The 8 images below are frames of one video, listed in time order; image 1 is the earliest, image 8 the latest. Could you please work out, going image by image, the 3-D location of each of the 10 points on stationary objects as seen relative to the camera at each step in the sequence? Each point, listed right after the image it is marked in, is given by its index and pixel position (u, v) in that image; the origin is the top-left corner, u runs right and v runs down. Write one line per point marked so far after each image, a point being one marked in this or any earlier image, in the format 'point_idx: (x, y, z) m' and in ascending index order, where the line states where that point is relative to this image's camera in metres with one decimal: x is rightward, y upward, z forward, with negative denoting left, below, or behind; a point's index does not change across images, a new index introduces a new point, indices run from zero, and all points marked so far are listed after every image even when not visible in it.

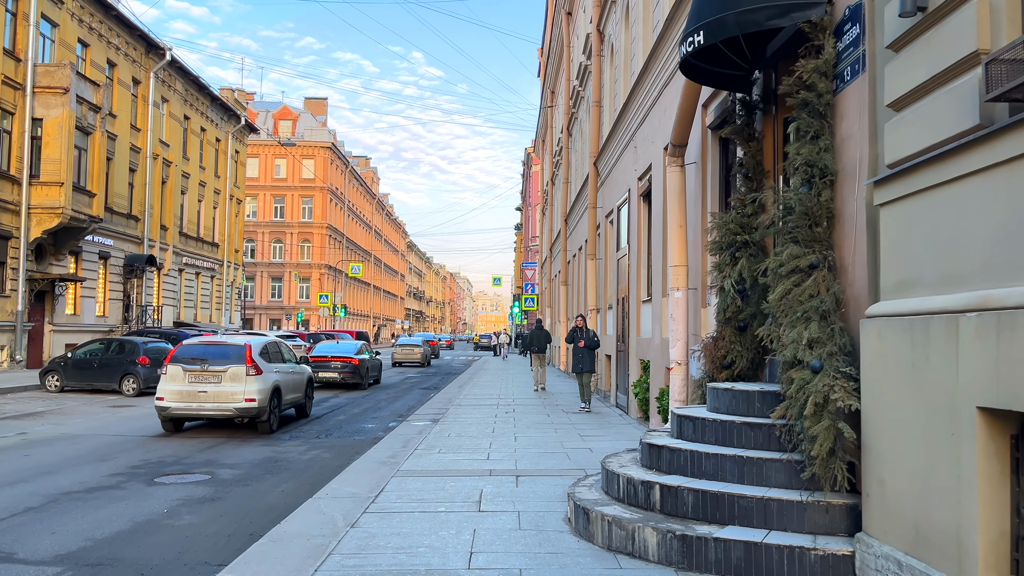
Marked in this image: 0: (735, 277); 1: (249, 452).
0: (+1.8, +0.1, +6.6) m
1: (-3.5, -2.2, +10.9) m
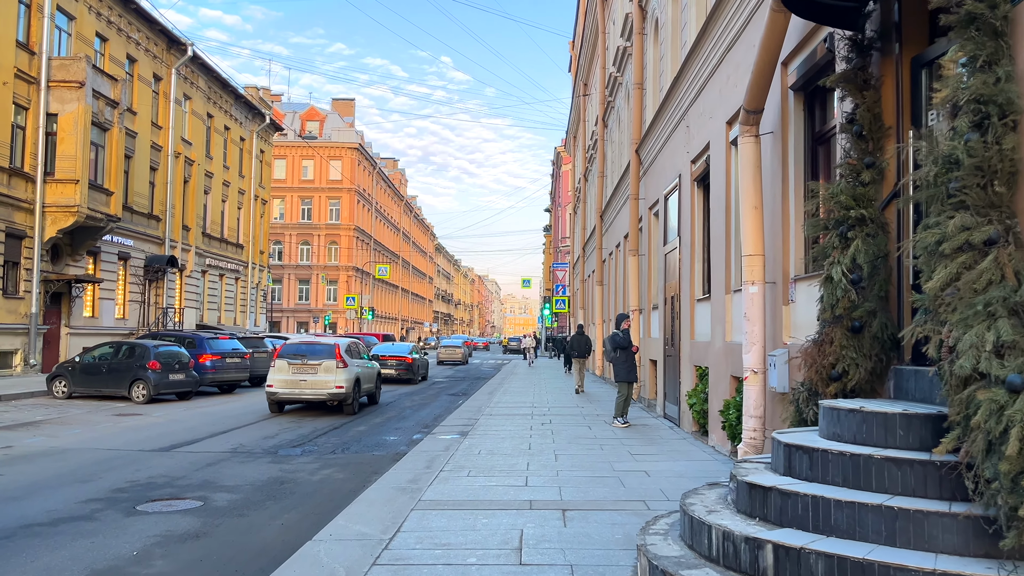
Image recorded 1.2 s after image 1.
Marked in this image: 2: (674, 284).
0: (+2.1, +0.2, +5.1) m
1: (-3.1, -2.2, +9.7) m
2: (+2.6, 0.0, +13.0) m
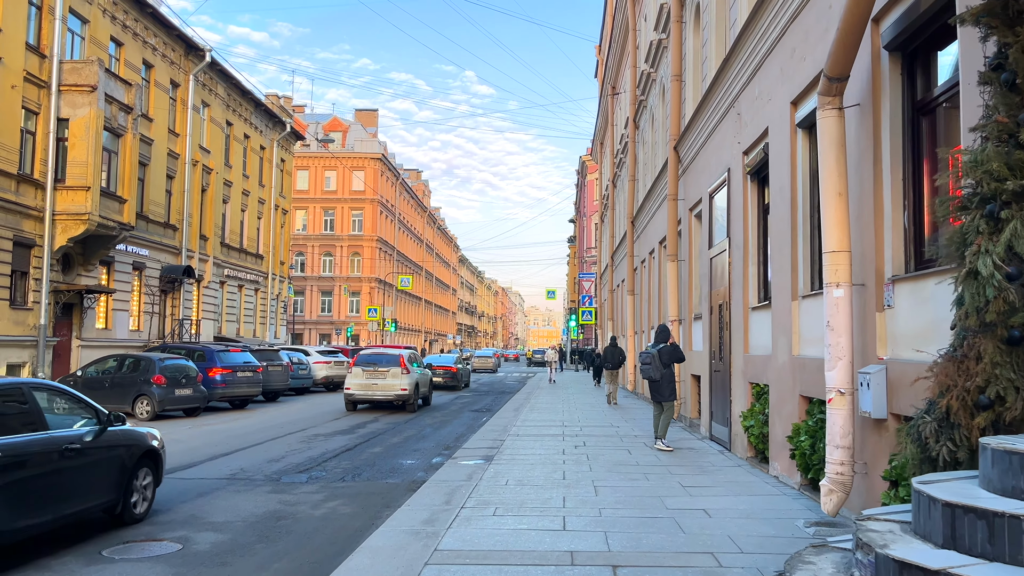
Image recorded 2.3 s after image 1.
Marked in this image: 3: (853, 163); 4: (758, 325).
0: (+2.3, +0.2, +3.8) m
1: (-2.7, -2.2, +8.5) m
2: (+3.0, -0.1, +11.7) m
3: (+2.7, +1.0, +6.6) m
4: (+3.0, -0.4, +9.9) m
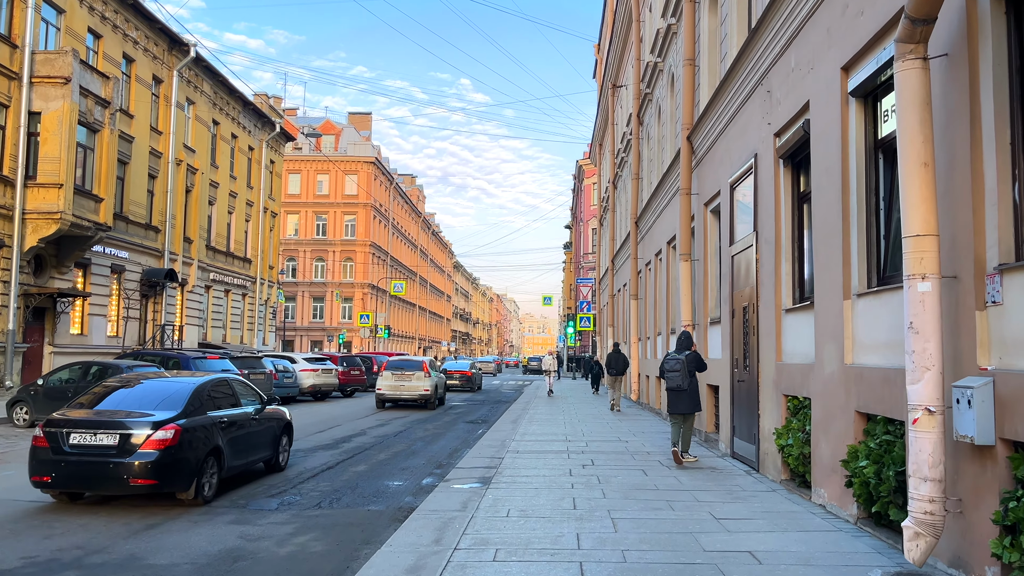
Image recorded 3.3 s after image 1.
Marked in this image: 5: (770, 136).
0: (+2.4, +0.2, +2.6) m
1: (-2.7, -2.2, +7.2) m
2: (+3.0, -0.1, +10.4) m
3: (+2.8, +1.0, +5.3) m
4: (+3.0, -0.4, +8.7) m
5: (+3.0, +1.8, +9.4) m
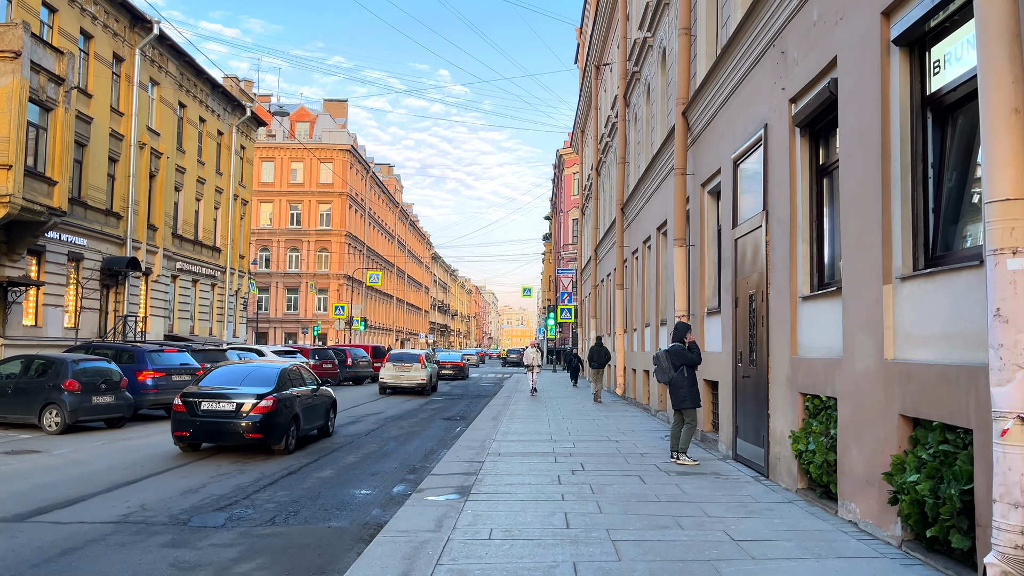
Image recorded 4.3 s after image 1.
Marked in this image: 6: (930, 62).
0: (+2.4, +0.3, +1.6) m
1: (-2.8, -2.1, +6.1) m
2: (+2.8, +0.1, +9.4) m
3: (+2.7, +1.2, +4.3) m
4: (+2.9, -0.3, +7.7) m
5: (+2.8, +1.9, +8.4) m
6: (+2.9, +1.6, +5.7) m
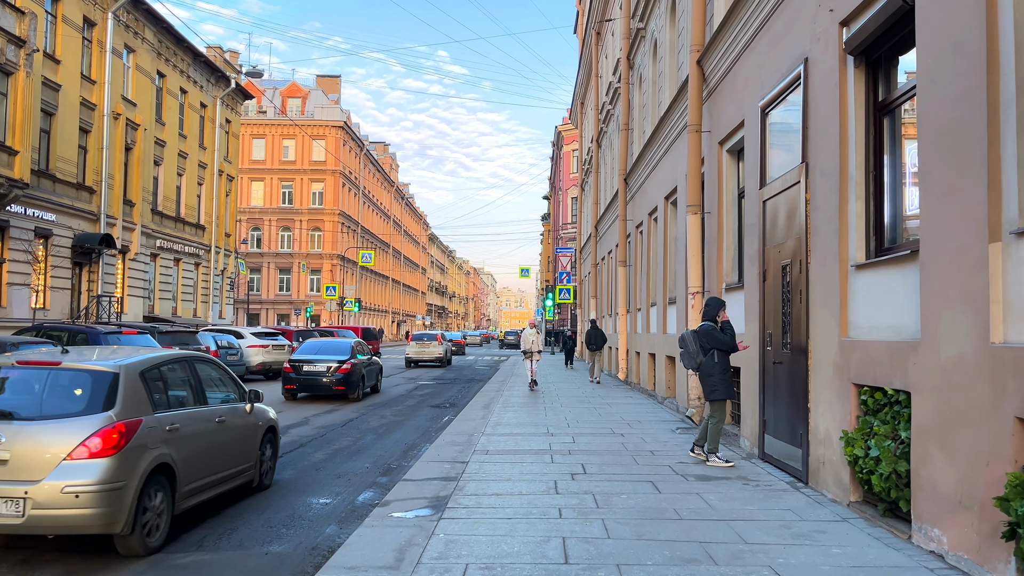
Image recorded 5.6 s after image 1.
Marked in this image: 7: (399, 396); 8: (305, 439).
0: (+2.3, +0.5, +0.1) m
1: (-2.9, -1.8, +4.6) m
2: (+2.7, +0.4, +7.9) m
3: (+2.6, +1.3, +2.8) m
4: (+2.7, 0.0, +6.2) m
5: (+2.7, +2.2, +6.8) m
6: (+2.8, +1.8, +4.2) m
7: (-2.7, -2.5, +19.0) m
8: (-3.0, -2.2, +11.7) m
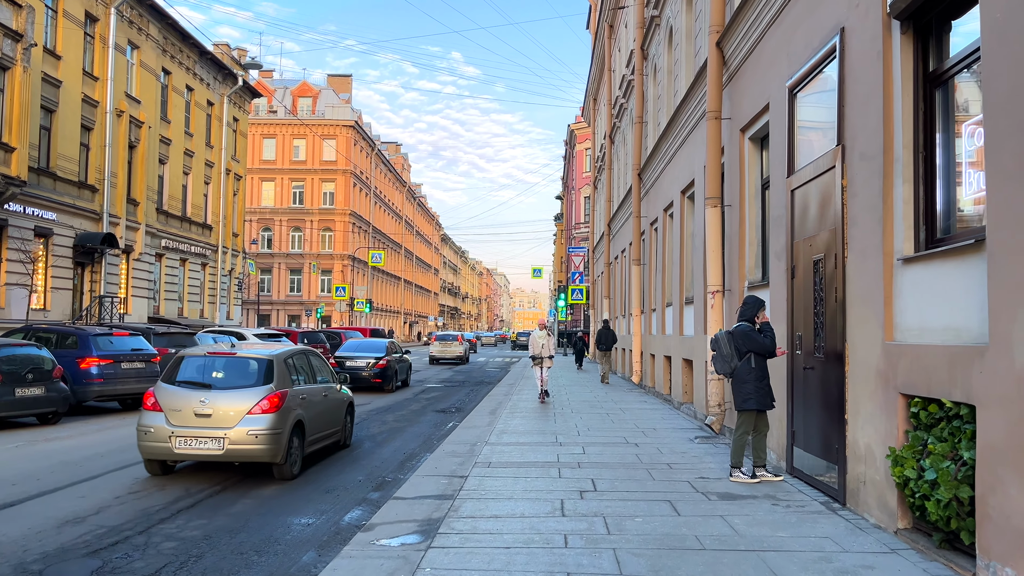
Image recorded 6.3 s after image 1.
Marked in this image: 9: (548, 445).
0: (+2.1, +0.5, -0.7) m
1: (-3.0, -1.8, +3.9) m
2: (+2.7, +0.4, +7.1) m
3: (+2.5, +1.4, +2.0) m
4: (+2.7, 0.0, +5.4) m
5: (+2.7, +2.2, +6.0) m
6: (+2.8, +1.8, +3.4) m
7: (-2.5, -2.5, +18.3) m
8: (-2.9, -2.2, +11.0) m
9: (+0.4, -1.9, +9.7) m
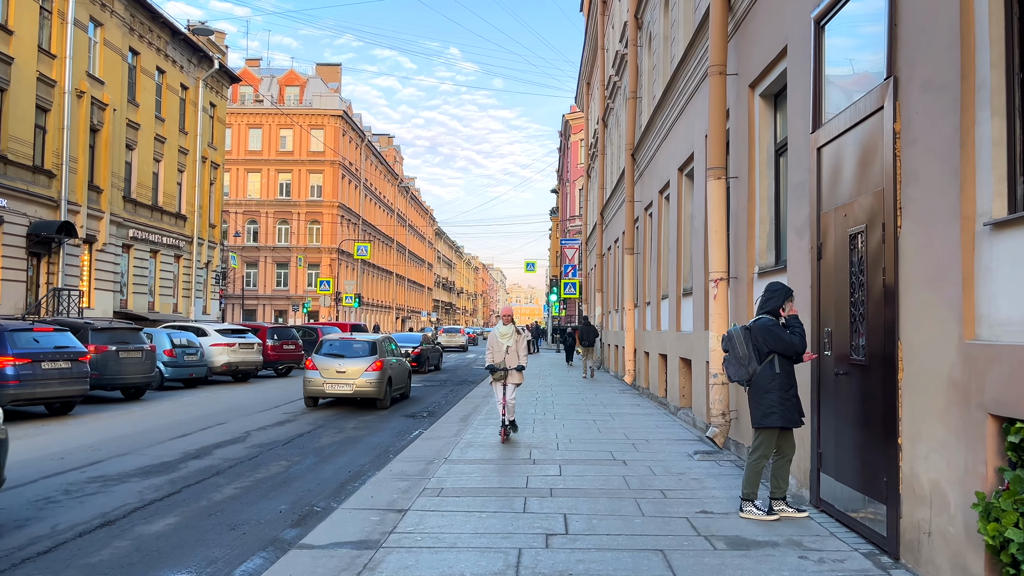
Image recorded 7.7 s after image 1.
0: (+1.8, +0.6, -2.4) m
1: (-3.3, -1.7, +2.2) m
2: (+2.3, +0.5, +5.5) m
3: (+2.2, +1.5, +0.3) m
4: (+2.4, +0.1, +3.8) m
5: (+2.3, +2.3, +4.4) m
6: (+2.4, +1.9, +1.7) m
7: (-2.9, -2.3, +16.6) m
8: (-3.3, -2.0, +9.3) m
9: (+0.1, -1.7, +8.0) m
